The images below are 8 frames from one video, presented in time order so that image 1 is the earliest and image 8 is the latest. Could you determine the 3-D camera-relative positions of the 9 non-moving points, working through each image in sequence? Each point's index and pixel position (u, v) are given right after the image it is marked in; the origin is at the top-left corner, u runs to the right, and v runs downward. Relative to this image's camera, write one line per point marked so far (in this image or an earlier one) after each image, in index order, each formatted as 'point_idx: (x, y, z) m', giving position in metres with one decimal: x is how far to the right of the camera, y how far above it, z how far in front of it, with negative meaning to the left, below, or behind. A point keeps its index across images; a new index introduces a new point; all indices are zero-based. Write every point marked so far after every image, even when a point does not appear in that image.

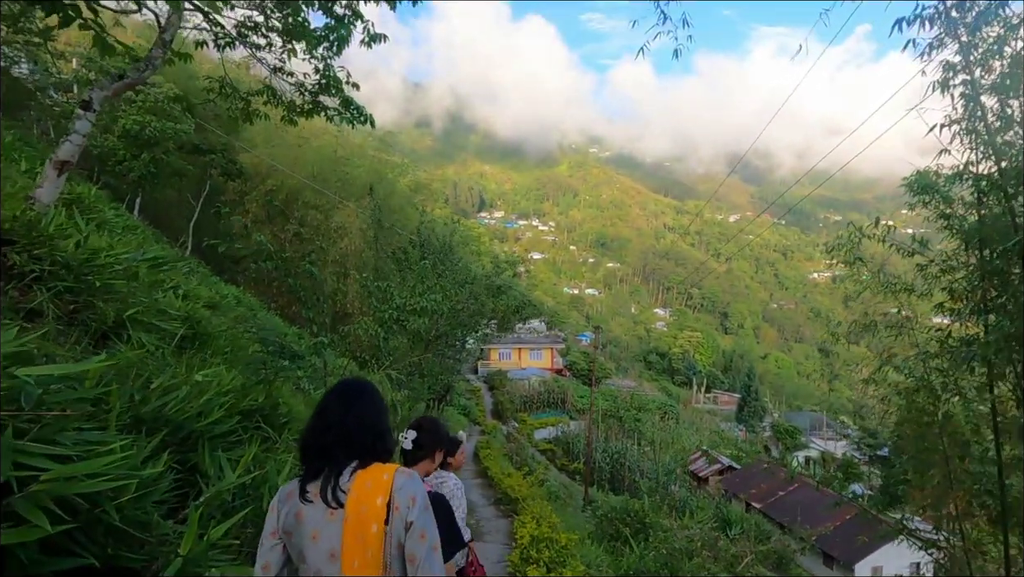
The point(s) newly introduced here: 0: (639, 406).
0: (+3.3, -3.4, +15.2) m
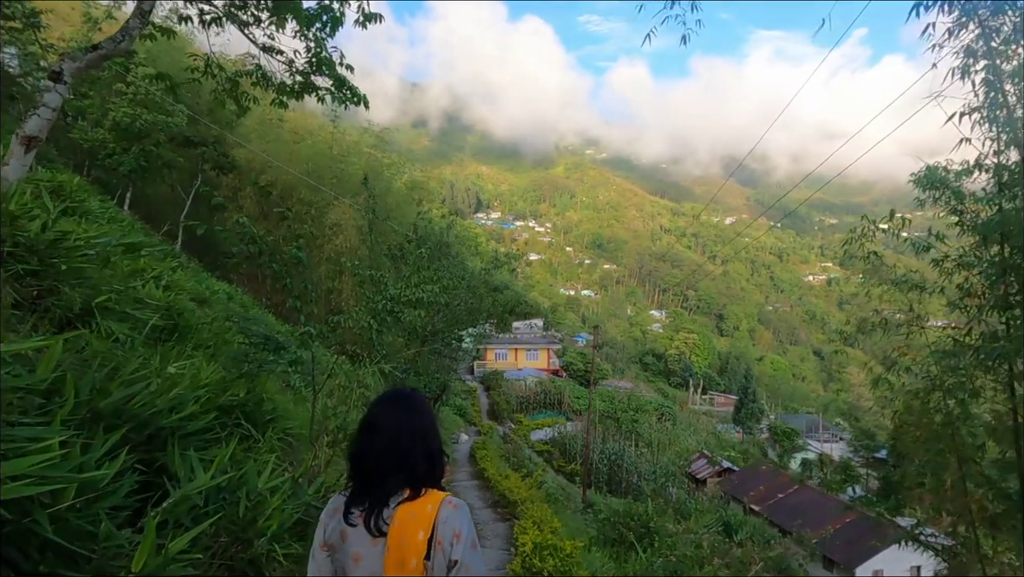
0: (+3.2, -3.3, +14.9) m
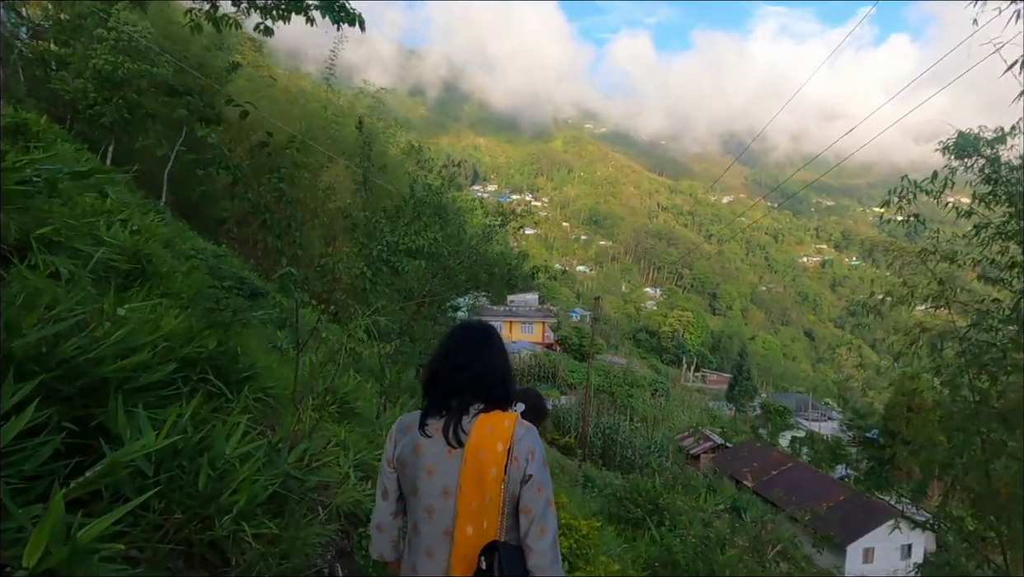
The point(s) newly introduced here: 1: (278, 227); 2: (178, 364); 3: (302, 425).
0: (+3.1, -2.5, +14.6) m
1: (-1.4, +0.4, +3.1) m
2: (-1.6, -0.4, +2.6) m
3: (-1.2, -0.8, +3.0) m
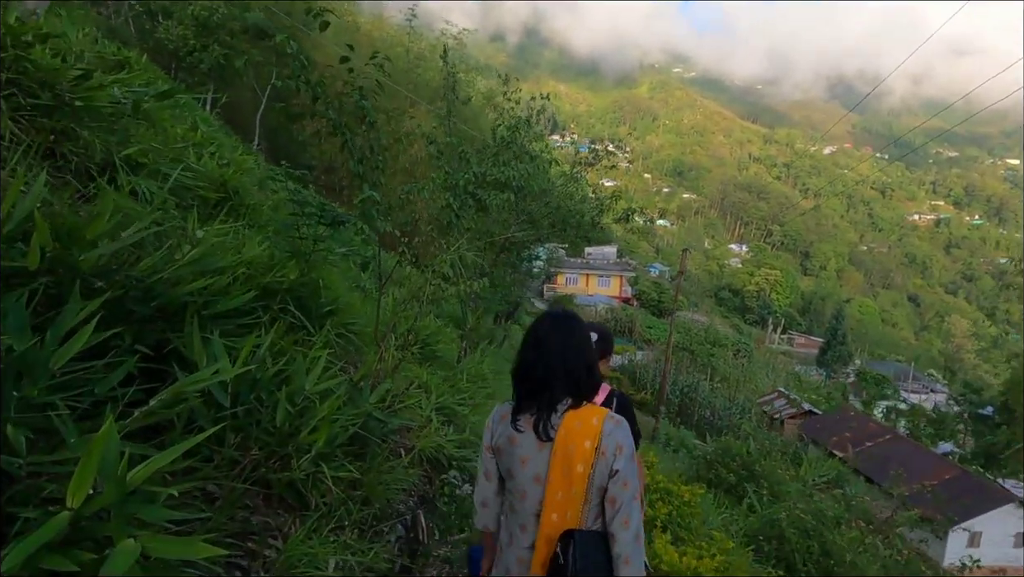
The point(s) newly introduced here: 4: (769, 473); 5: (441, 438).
0: (+5.1, -1.3, +13.8) m
1: (-0.8, +0.7, +2.9) m
2: (-1.2, 0.0, +2.5) m
3: (-0.7, -0.4, +2.8) m
4: (+2.3, -1.7, +4.9) m
5: (-0.4, -0.9, +3.0) m
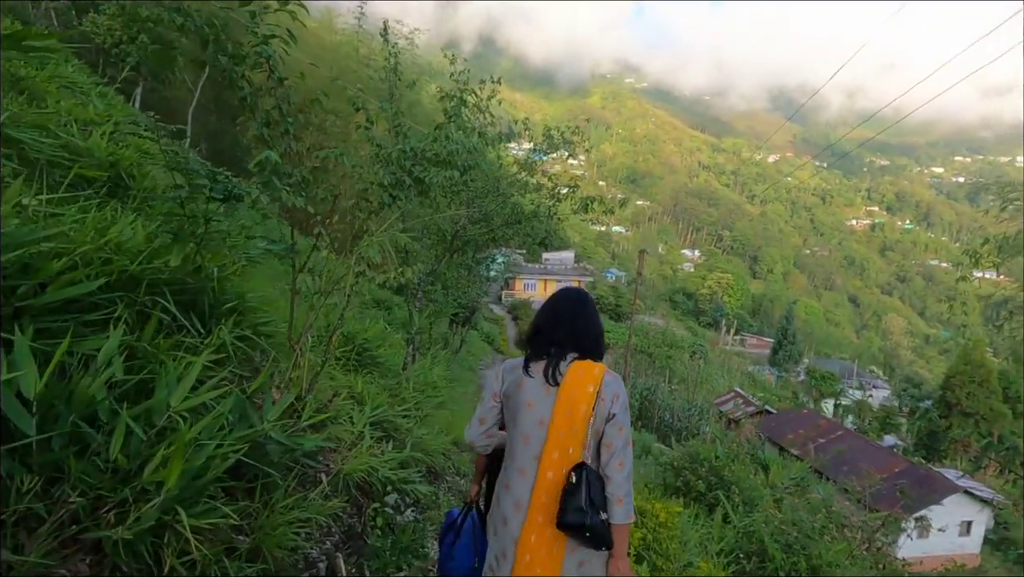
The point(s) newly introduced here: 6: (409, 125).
0: (+4.1, -1.4, +13.7) m
1: (-1.1, +0.8, +2.4) m
2: (-1.4, 0.0, +2.0) m
3: (-0.9, -0.4, +2.3) m
4: (+1.9, -1.6, +4.6) m
5: (-0.7, -0.8, +2.5) m
6: (-0.7, +1.0, +3.4) m
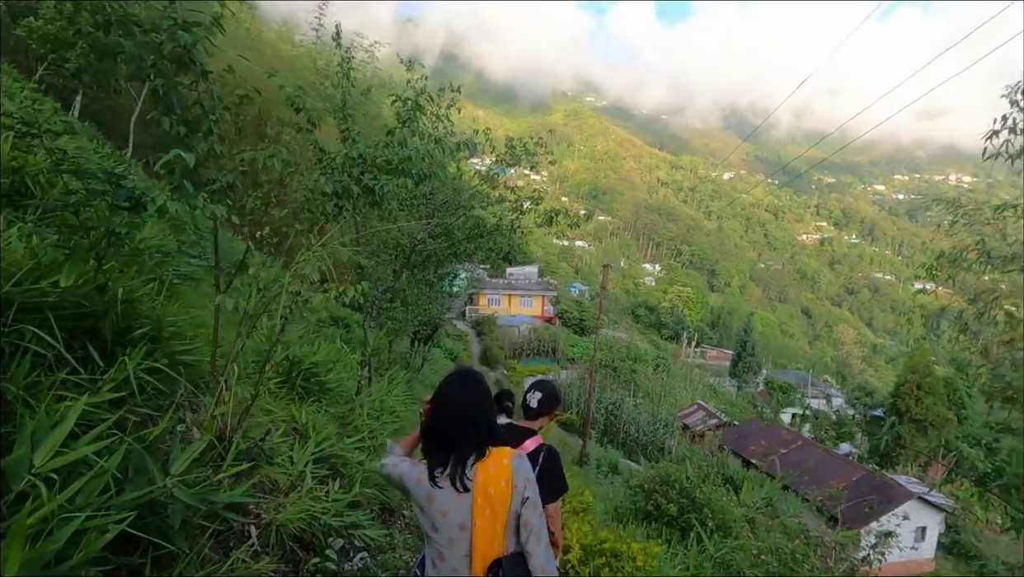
0: (+3.1, -1.7, +13.7) m
1: (-1.3, +0.7, +2.1) m
2: (-1.5, -0.1, +1.6) m
3: (-1.1, -0.4, +2.0) m
4: (+1.6, -1.7, +4.4) m
5: (-0.8, -0.9, +2.2) m
6: (-0.9, +0.9, +3.2) m
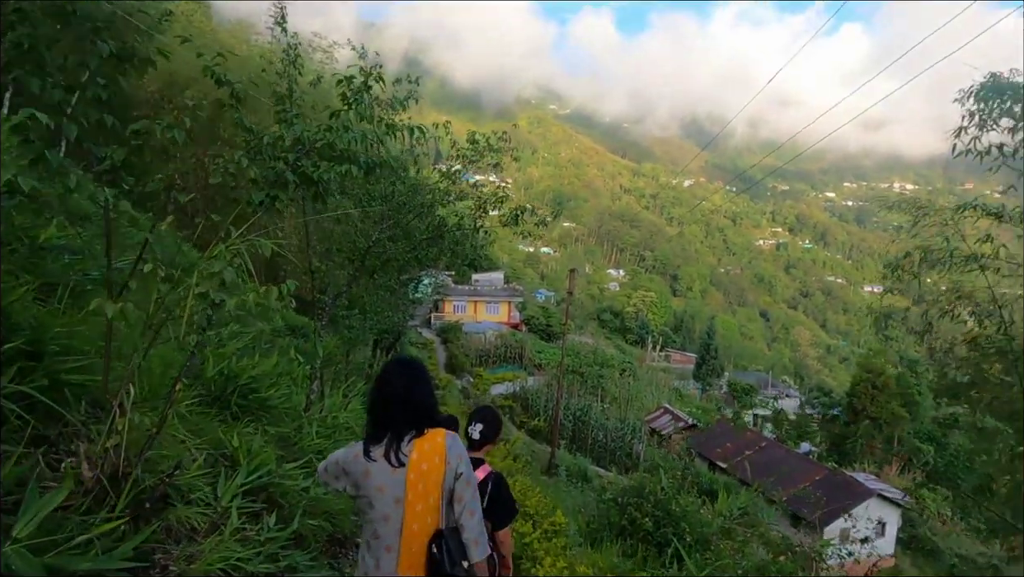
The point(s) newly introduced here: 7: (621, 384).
0: (+2.3, -1.8, +13.5) m
1: (-1.4, +0.7, +1.7) m
2: (-1.6, -0.1, +1.2) m
3: (-1.2, -0.4, +1.6) m
4: (+1.4, -1.7, +4.2) m
5: (-0.9, -0.9, +1.9) m
6: (-1.1, +0.9, +2.8) m
7: (+2.6, -2.2, +12.6) m
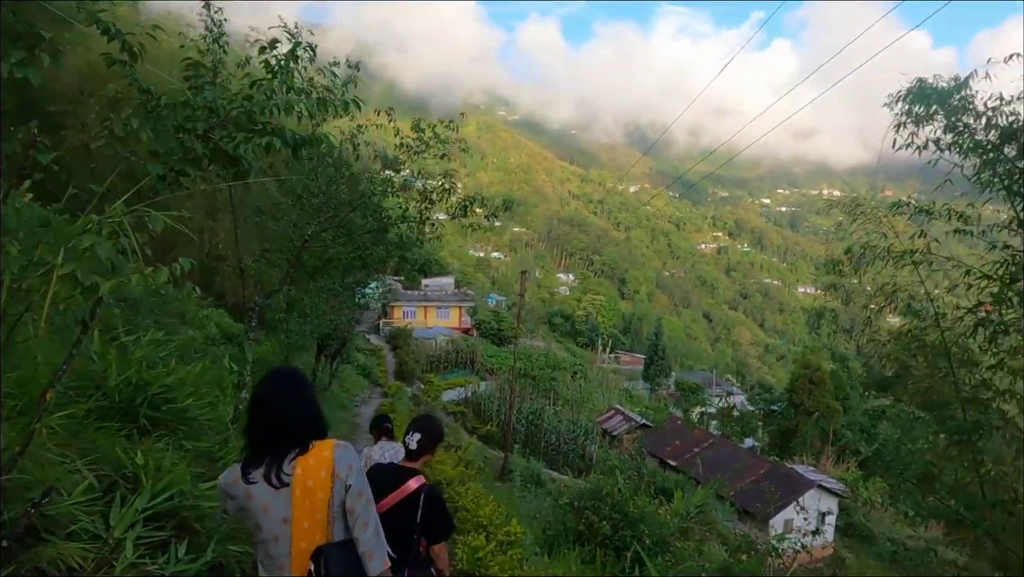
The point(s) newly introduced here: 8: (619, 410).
0: (+1.1, -1.9, +13.4) m
1: (-1.5, +0.7, +1.3) m
2: (-1.7, 0.0, +0.8) m
3: (-1.3, -0.4, +1.3) m
4: (+1.0, -1.7, +4.0) m
5: (-1.1, -0.9, +1.5) m
6: (-1.4, +0.9, +2.5) m
7: (+1.5, -2.3, +12.6) m
8: (+2.5, -2.7, +11.7) m
